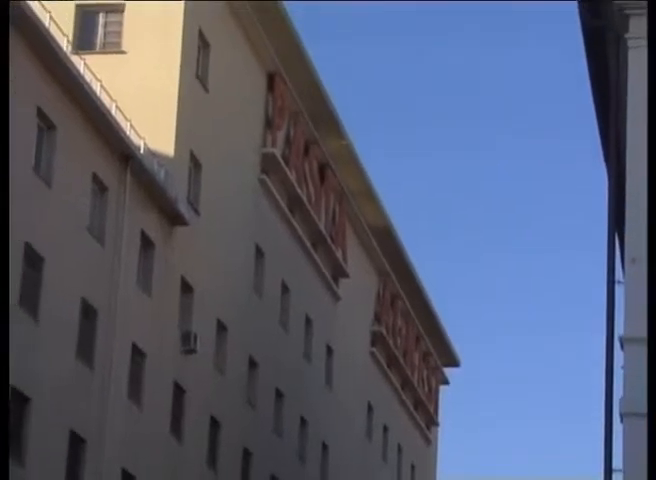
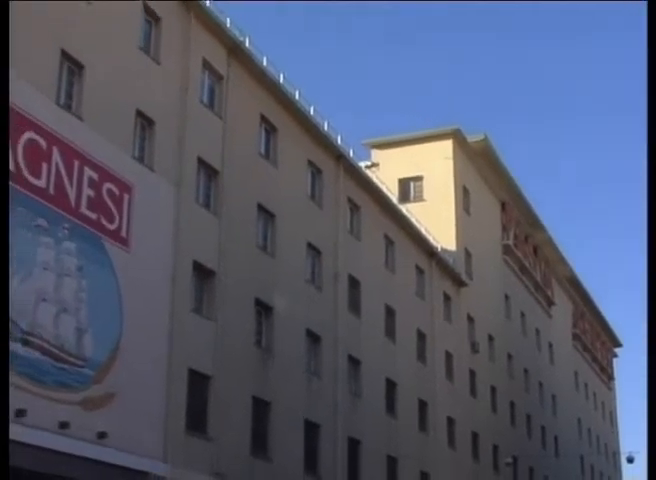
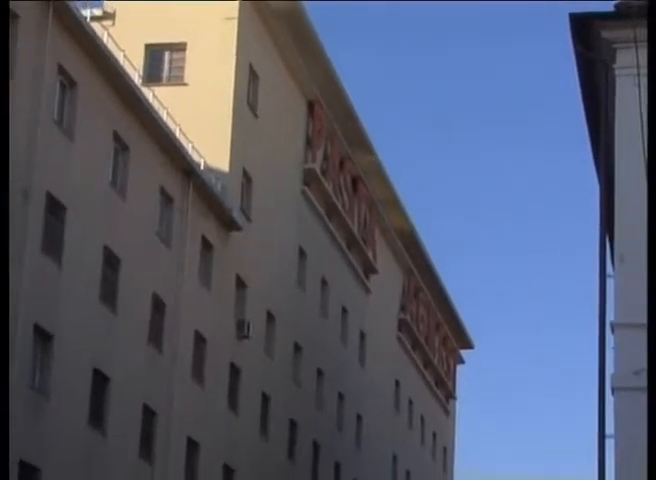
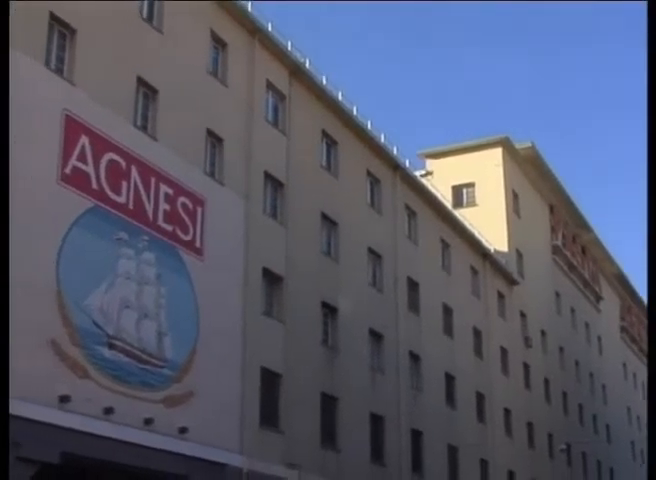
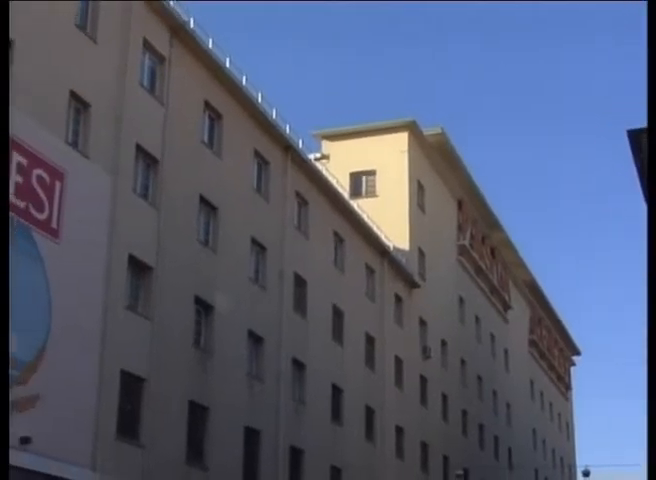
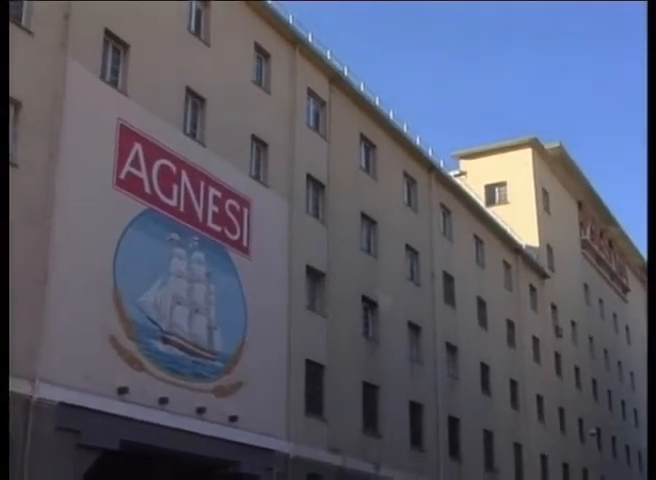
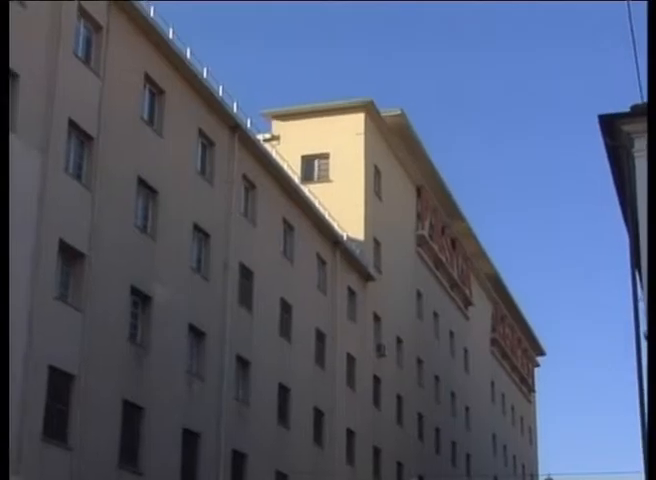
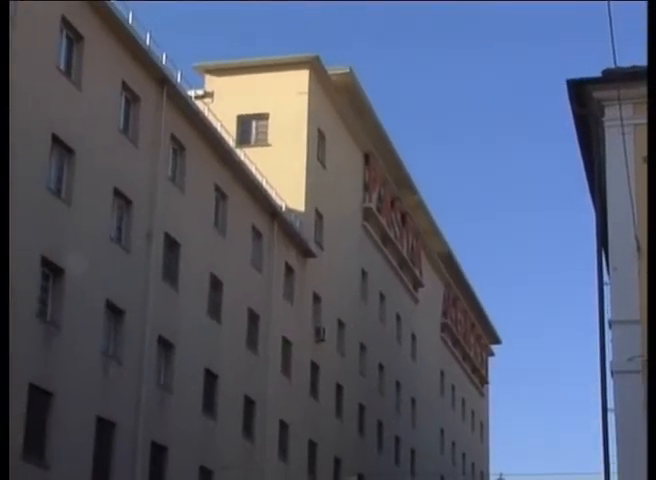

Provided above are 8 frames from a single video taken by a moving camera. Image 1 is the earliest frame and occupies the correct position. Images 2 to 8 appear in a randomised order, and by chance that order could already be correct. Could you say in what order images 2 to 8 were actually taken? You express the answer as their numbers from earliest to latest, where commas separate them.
3, 8, 7, 5, 2, 4, 6
